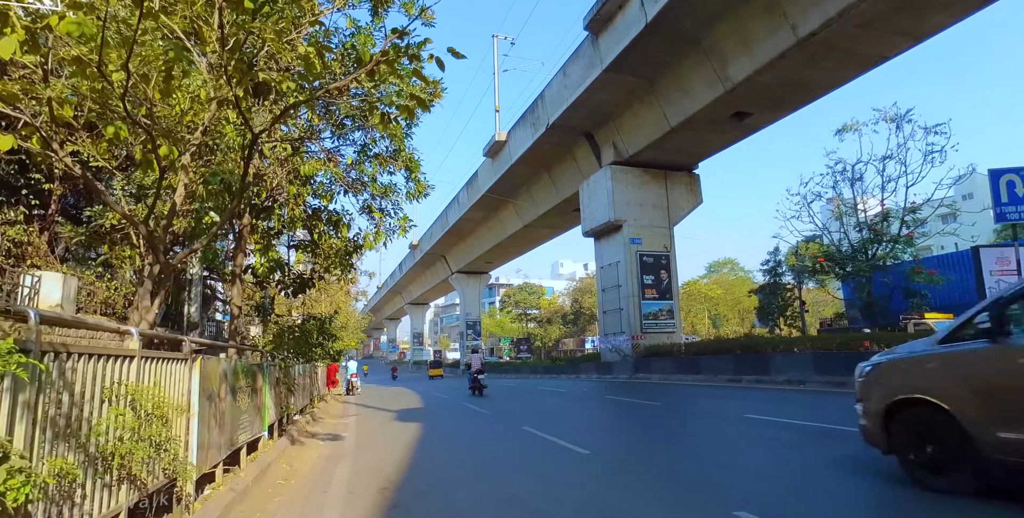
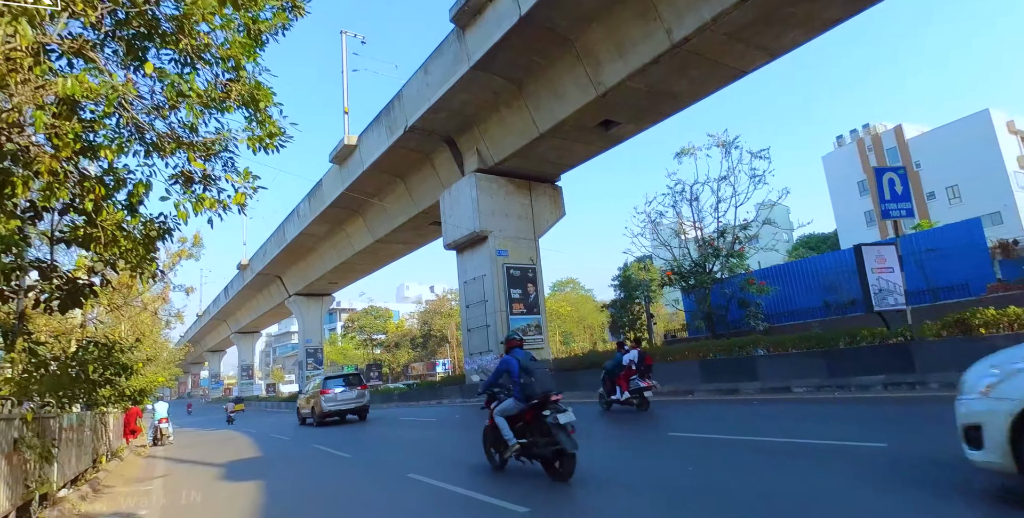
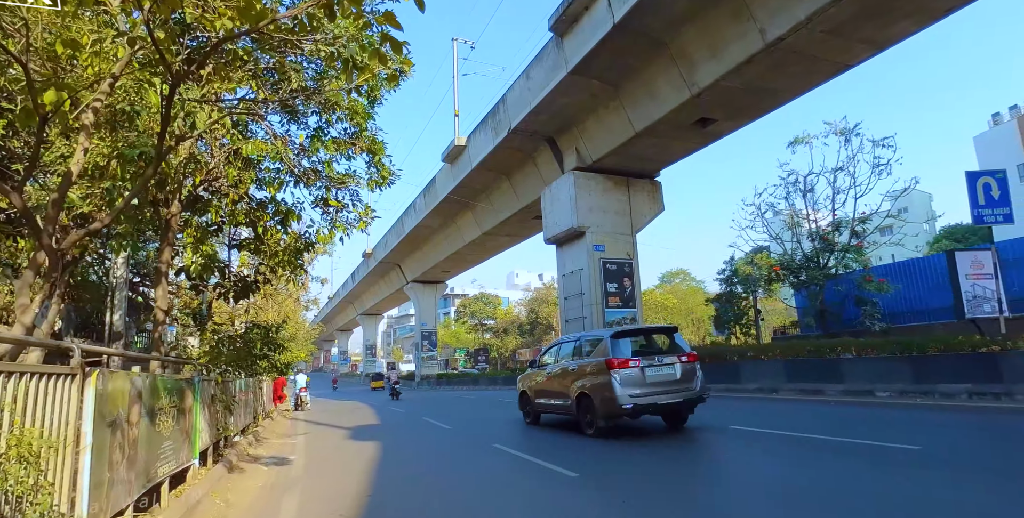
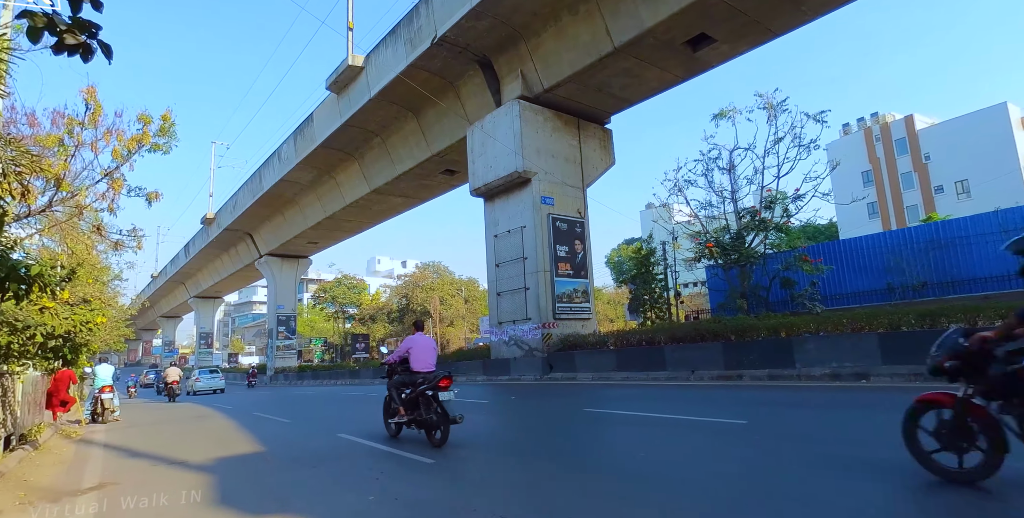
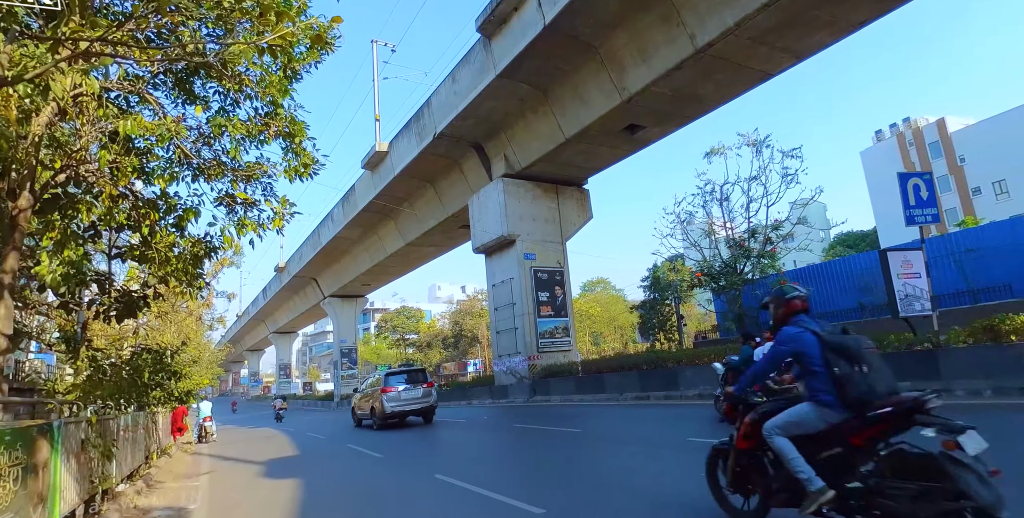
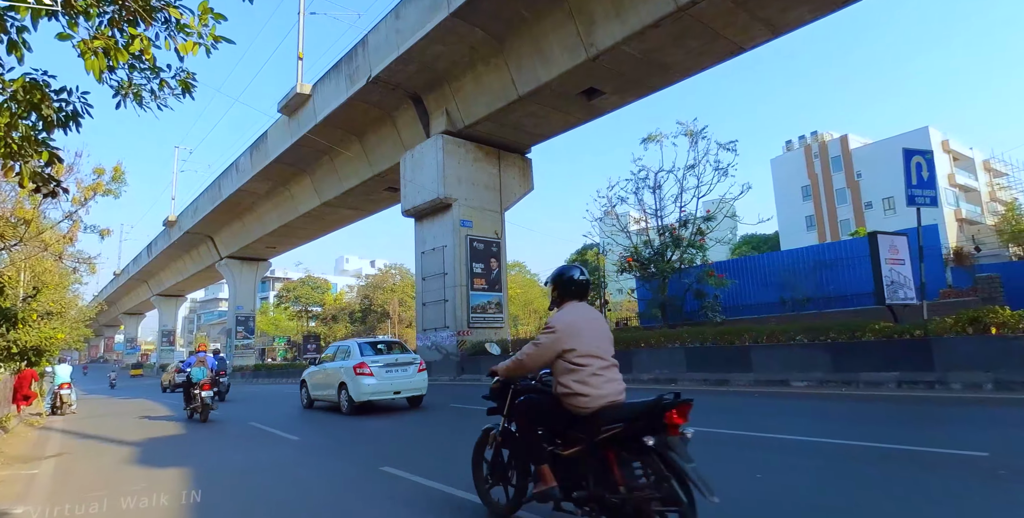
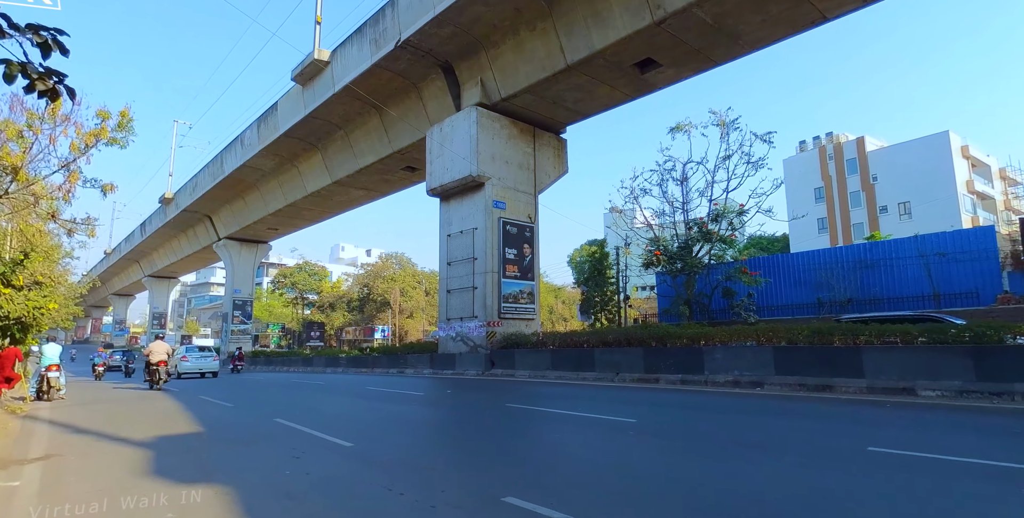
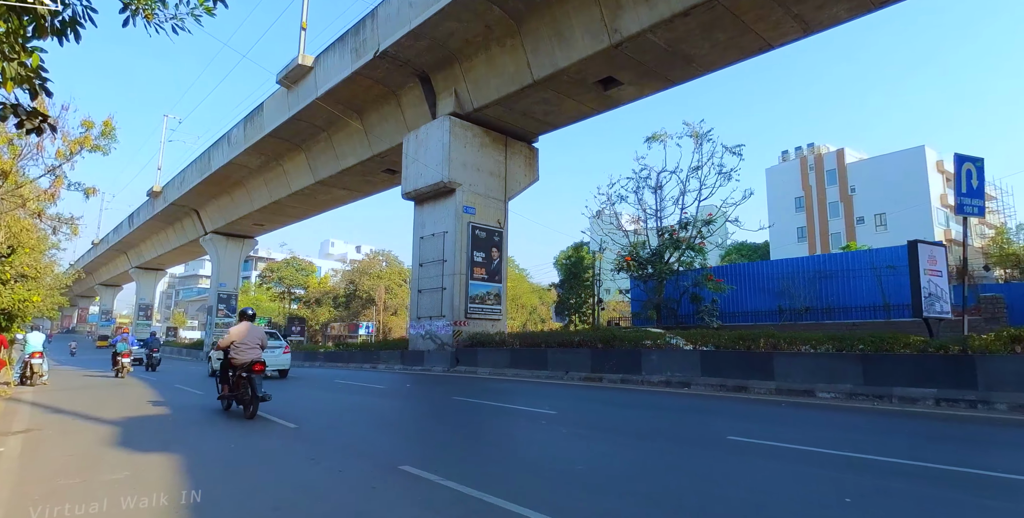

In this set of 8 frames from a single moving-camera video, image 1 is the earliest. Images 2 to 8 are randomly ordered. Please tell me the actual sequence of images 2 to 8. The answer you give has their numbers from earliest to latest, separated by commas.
3, 5, 2, 6, 8, 7, 4
